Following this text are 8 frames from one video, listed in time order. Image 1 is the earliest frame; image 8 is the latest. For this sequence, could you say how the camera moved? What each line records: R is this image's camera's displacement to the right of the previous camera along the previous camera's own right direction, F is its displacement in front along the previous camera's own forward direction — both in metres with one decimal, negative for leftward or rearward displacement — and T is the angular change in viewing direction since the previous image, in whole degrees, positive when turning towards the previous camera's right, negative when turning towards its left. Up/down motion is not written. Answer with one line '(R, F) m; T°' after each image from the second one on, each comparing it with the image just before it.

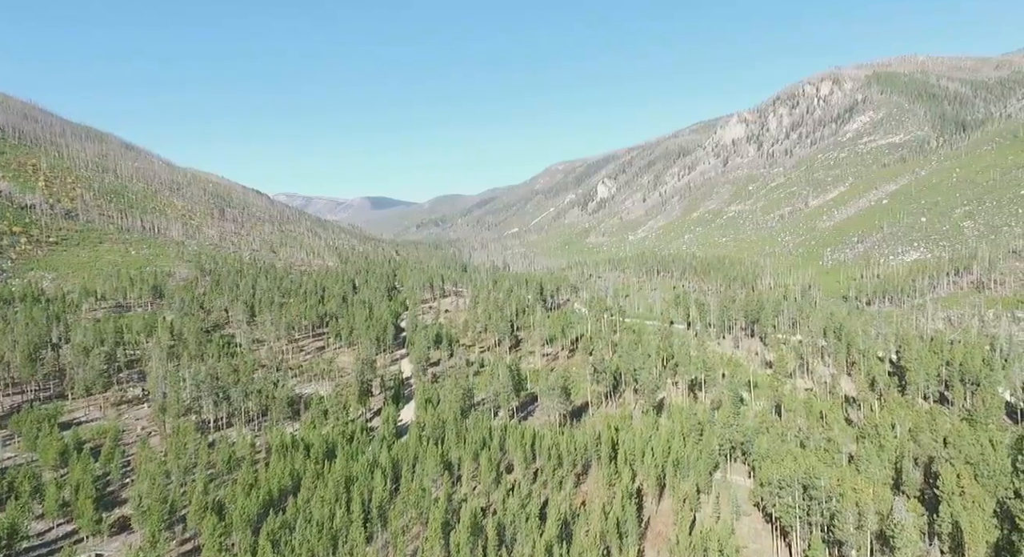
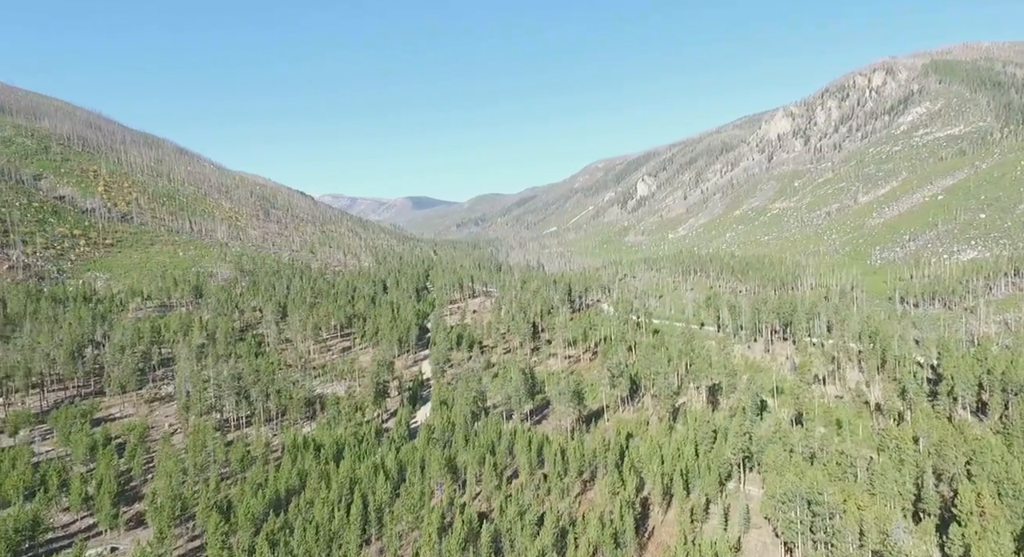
(+6.6, -0.1) m; -4°
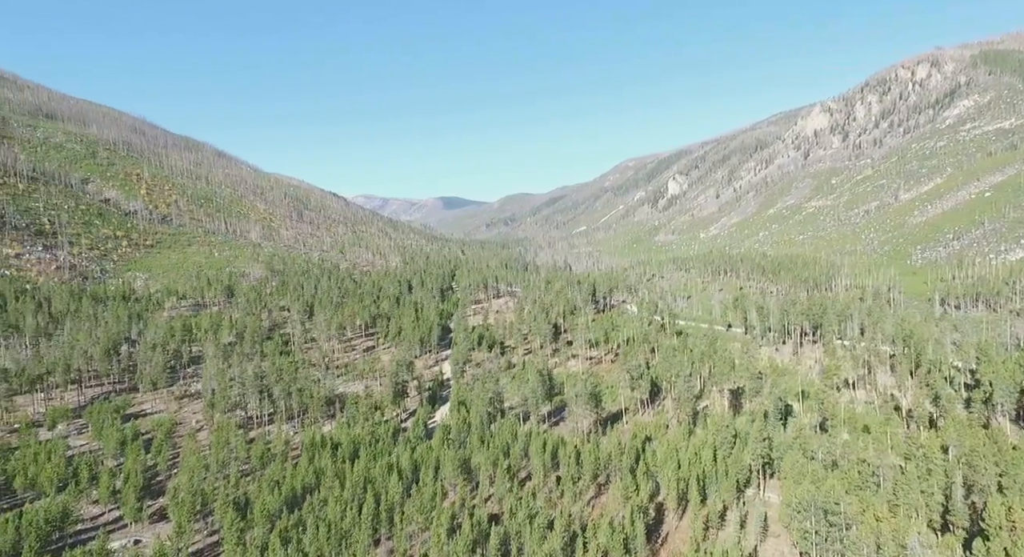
(+3.0, -0.1) m; -3°
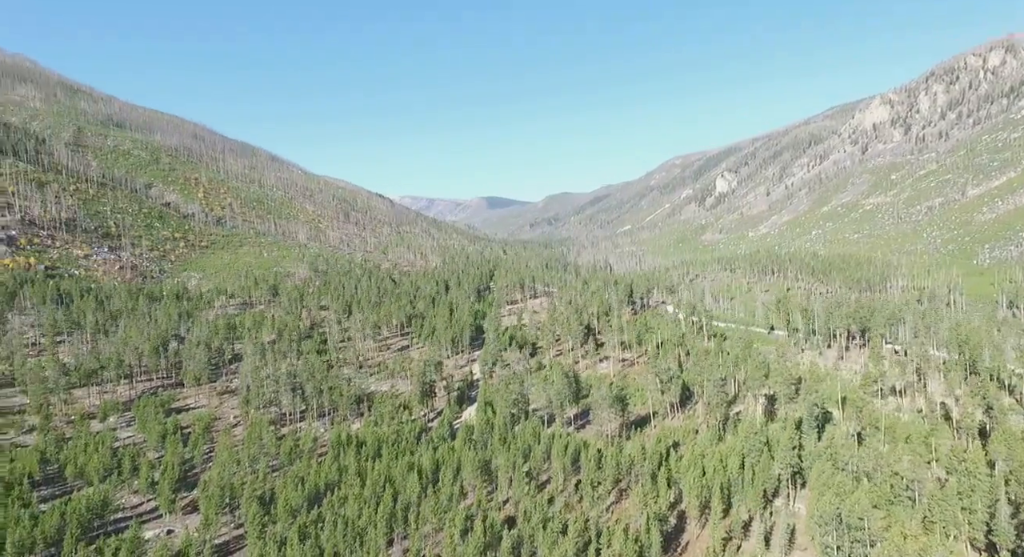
(+4.5, +0.6) m; -4°
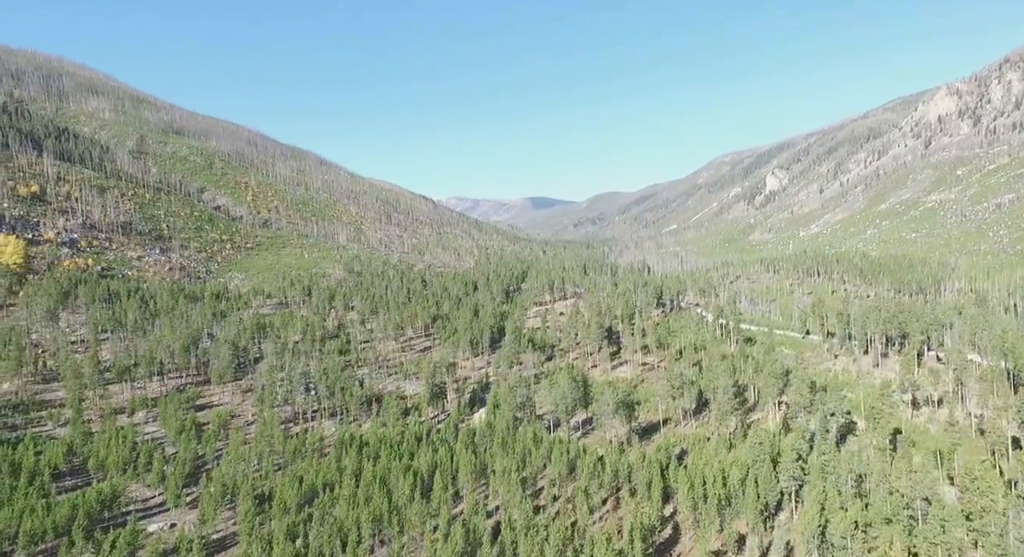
(+9.2, +0.9) m; -5°
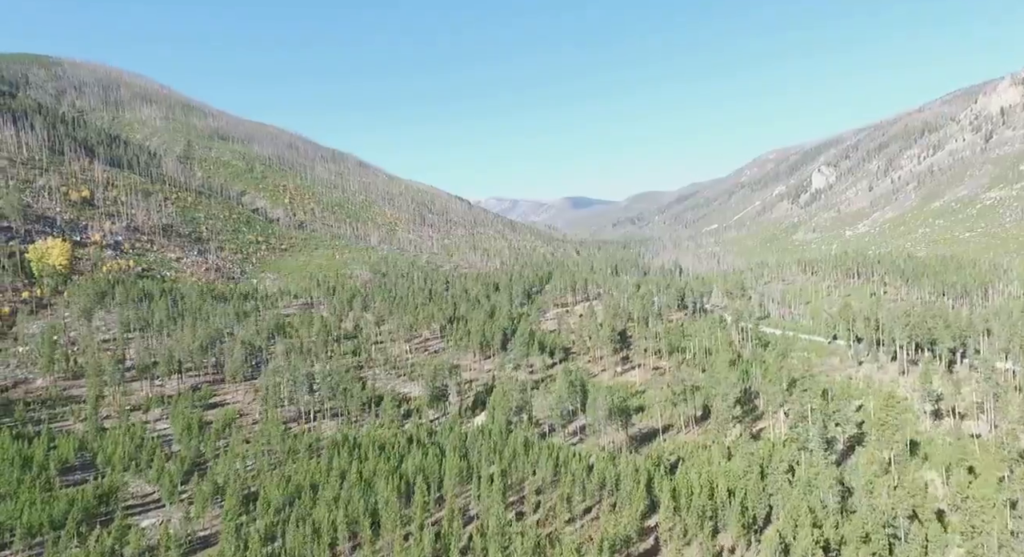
(+10.0, +1.4) m; -5°
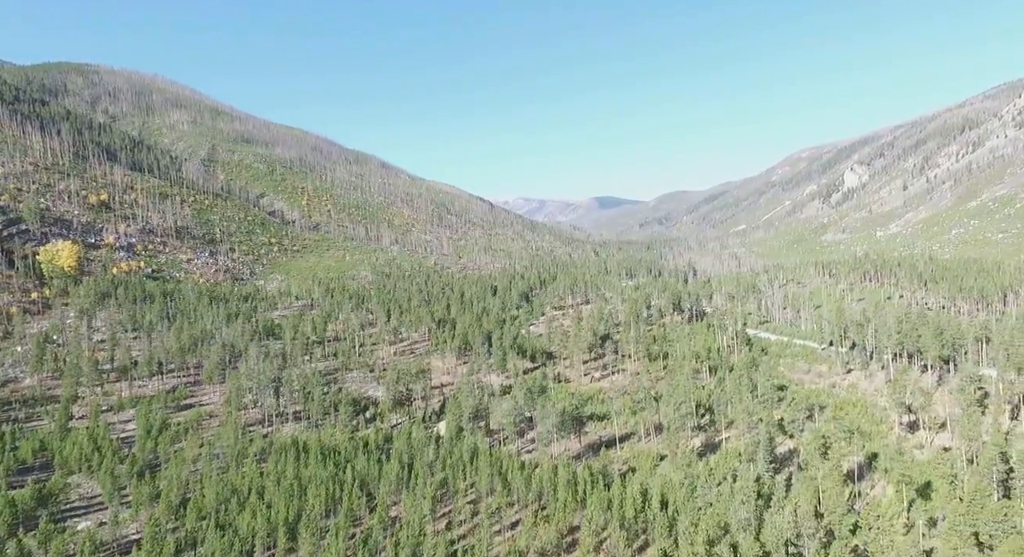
(+16.0, +4.4) m; -5°
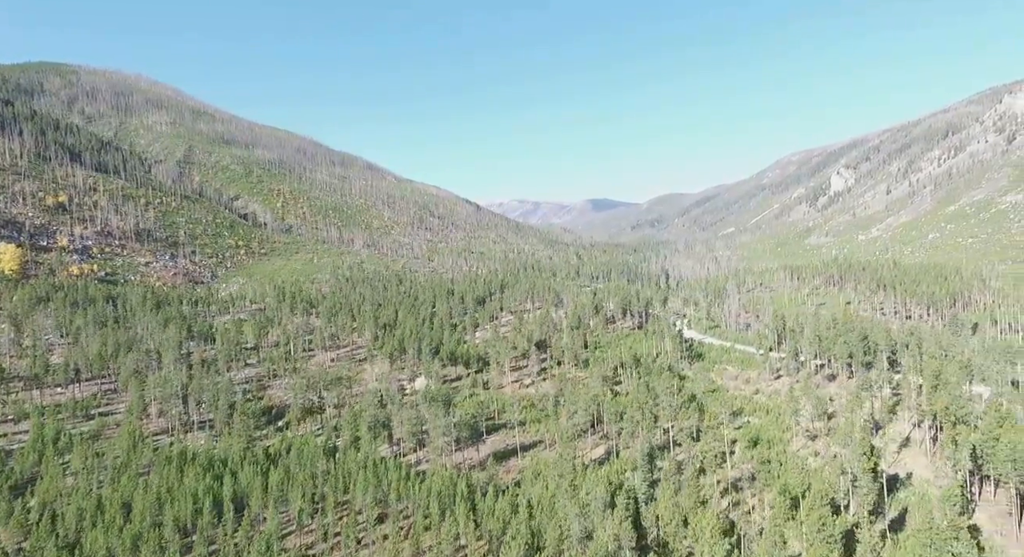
(+18.2, +8.7) m; -2°
